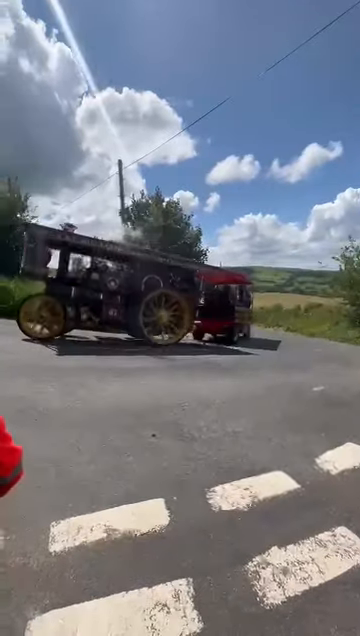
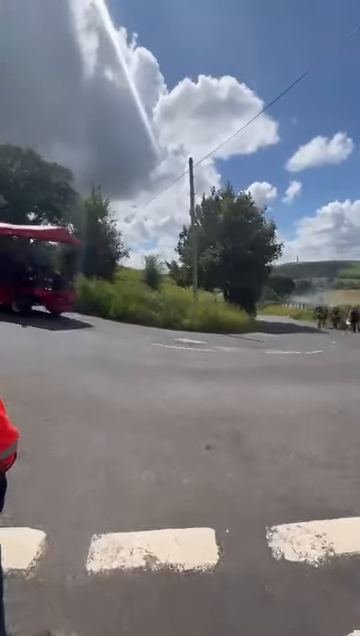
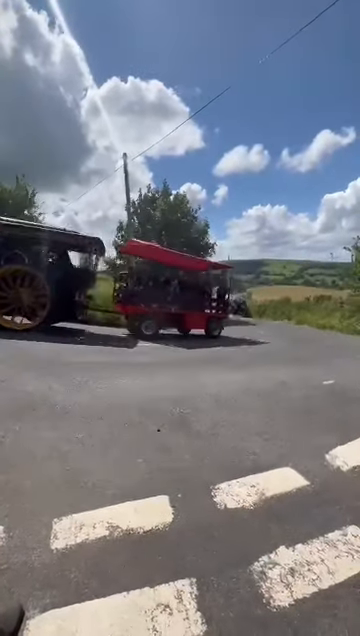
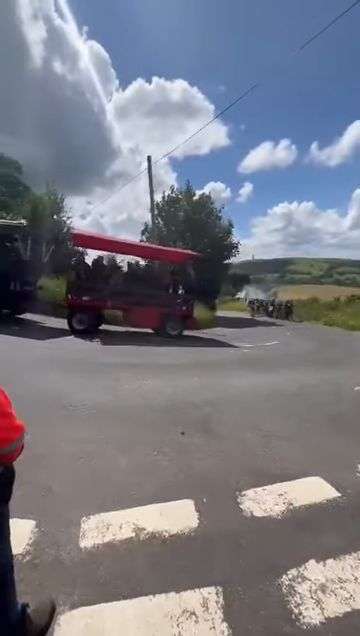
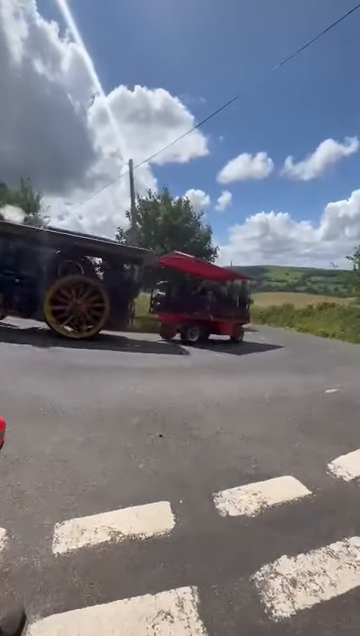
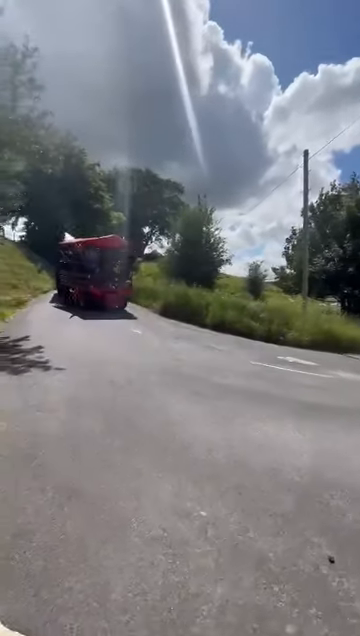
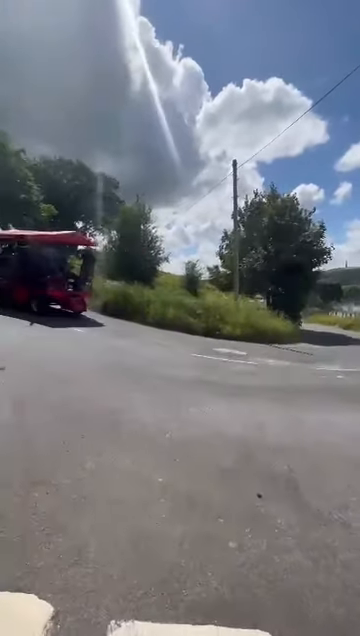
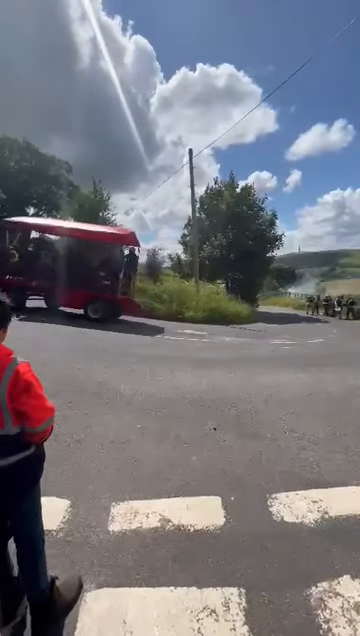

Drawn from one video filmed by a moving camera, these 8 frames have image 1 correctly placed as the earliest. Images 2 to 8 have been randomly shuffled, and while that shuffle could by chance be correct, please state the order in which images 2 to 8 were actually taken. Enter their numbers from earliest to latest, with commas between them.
5, 3, 4, 8, 2, 7, 6
